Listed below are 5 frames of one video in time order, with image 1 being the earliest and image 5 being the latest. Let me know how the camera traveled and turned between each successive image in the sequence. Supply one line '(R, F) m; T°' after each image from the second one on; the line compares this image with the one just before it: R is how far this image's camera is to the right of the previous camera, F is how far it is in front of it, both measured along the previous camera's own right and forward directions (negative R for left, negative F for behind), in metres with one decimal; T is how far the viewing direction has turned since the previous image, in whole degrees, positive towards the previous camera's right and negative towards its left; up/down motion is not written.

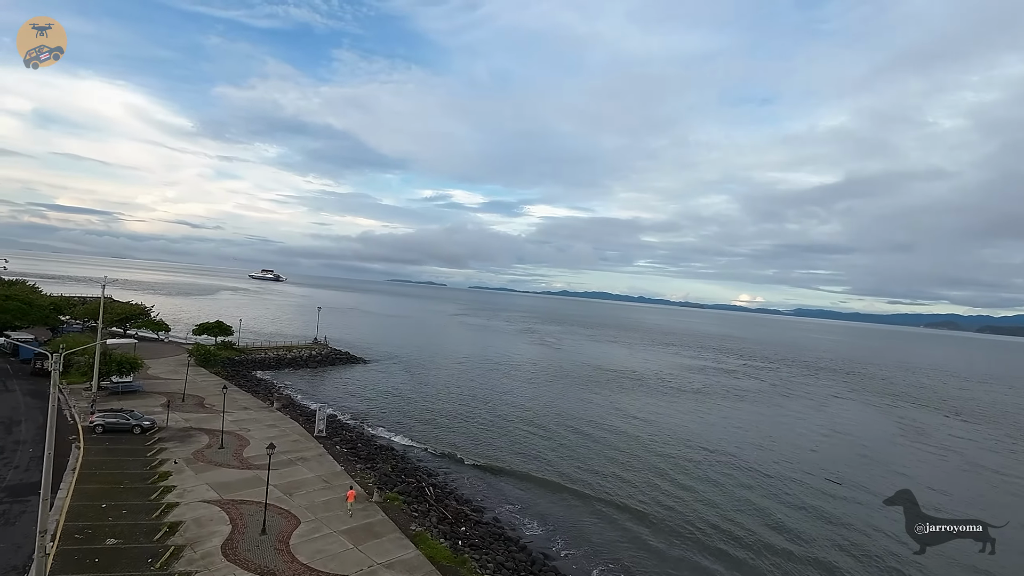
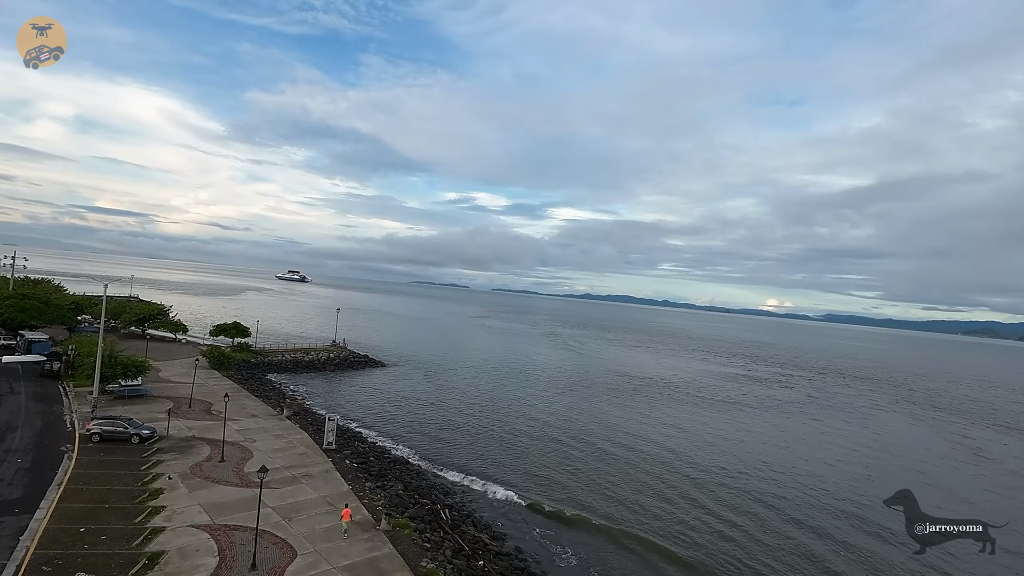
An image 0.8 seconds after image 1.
(-0.2, +2.7) m; -3°
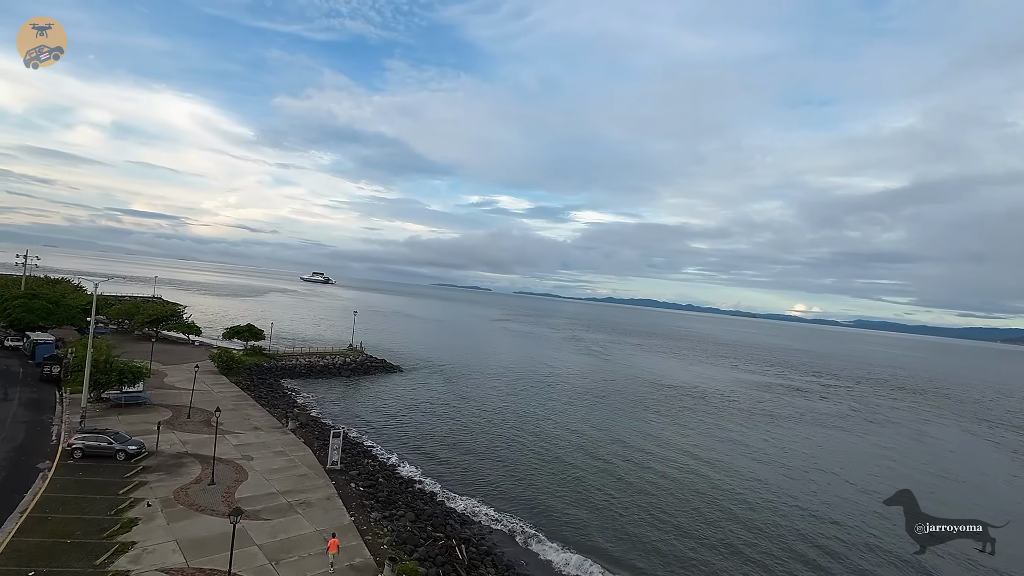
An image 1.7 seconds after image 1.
(-0.3, +3.4) m; -2°
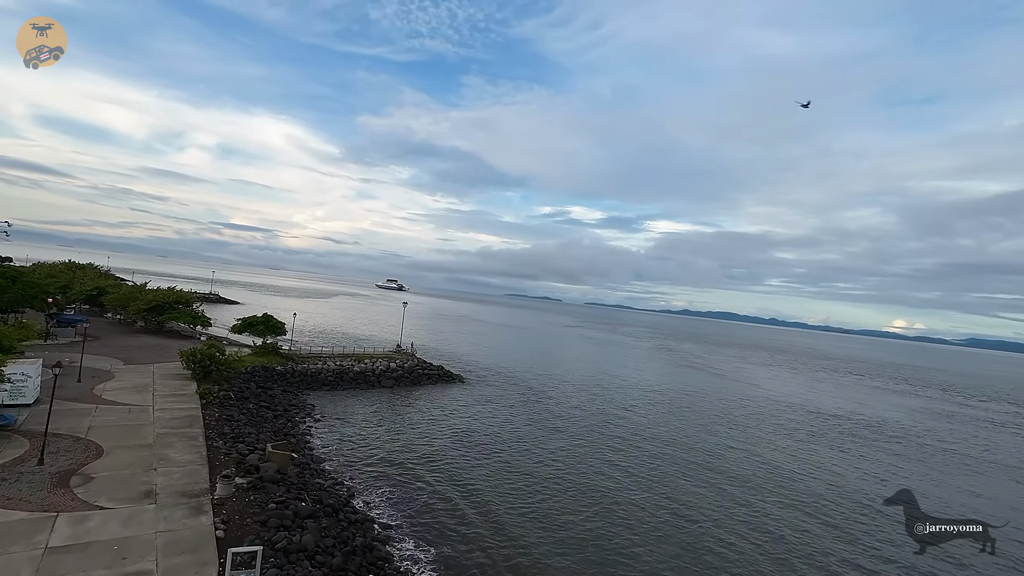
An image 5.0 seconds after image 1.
(-2.8, +17.4) m; -8°
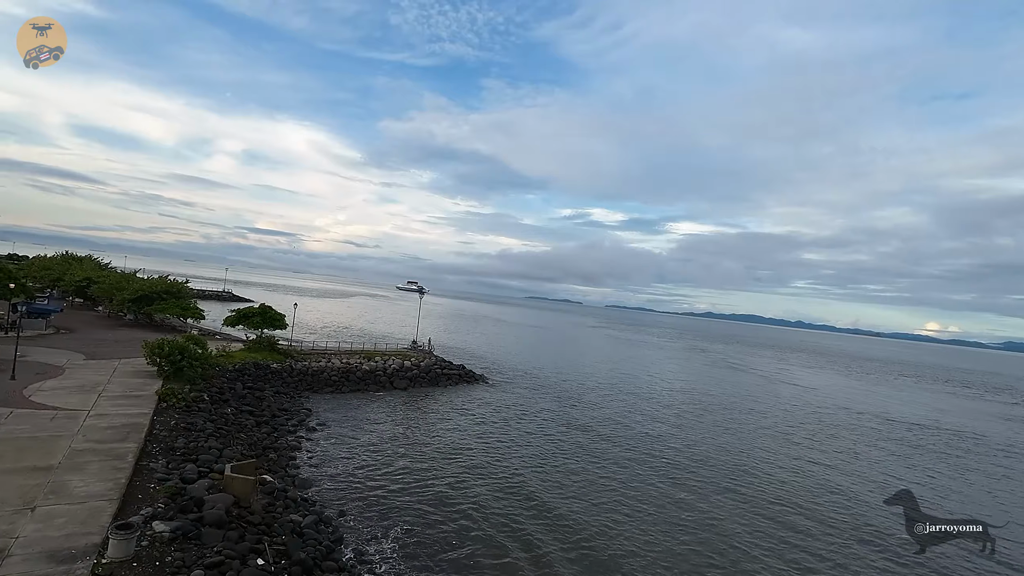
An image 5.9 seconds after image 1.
(-0.9, +6.1) m; -2°
